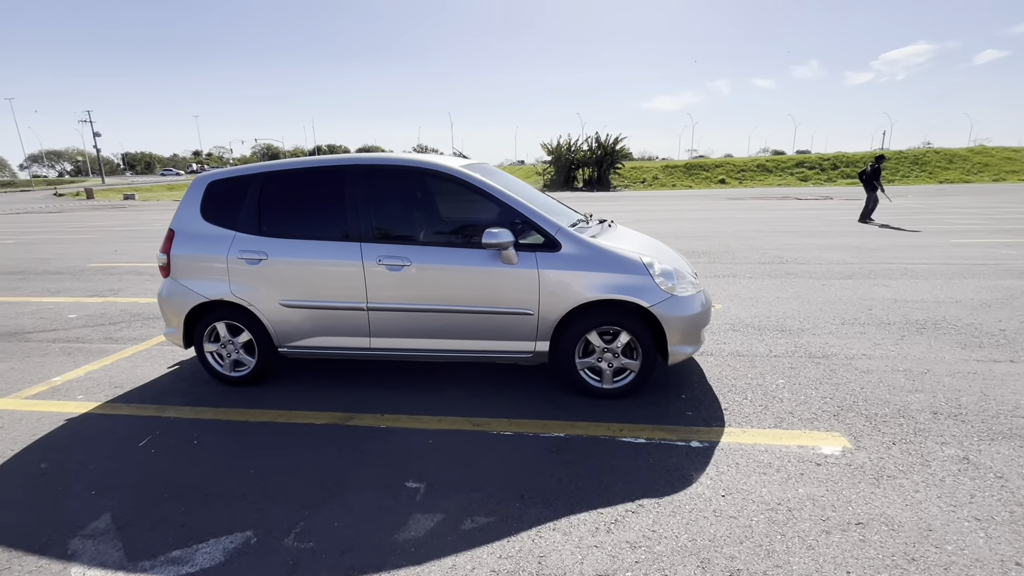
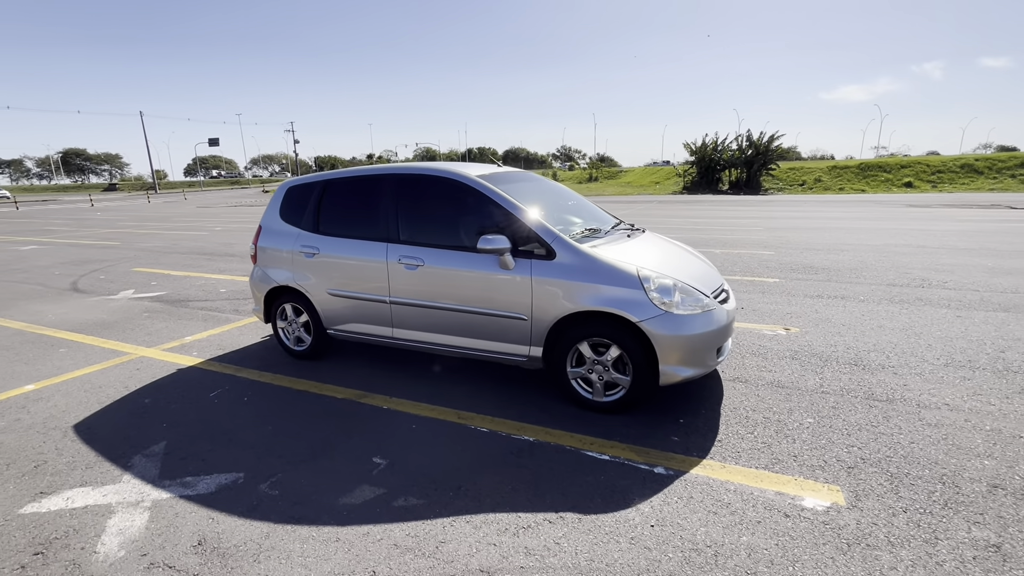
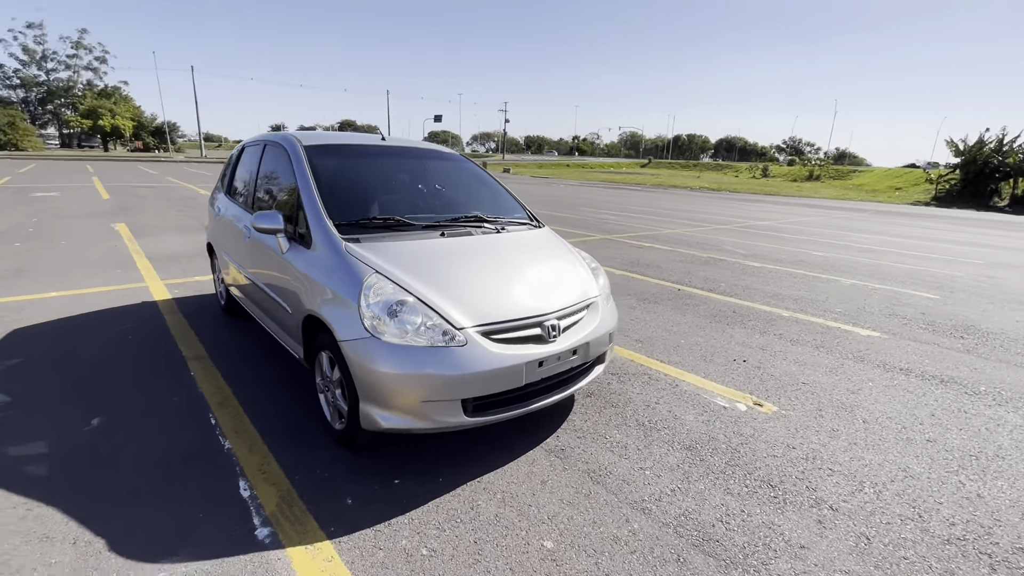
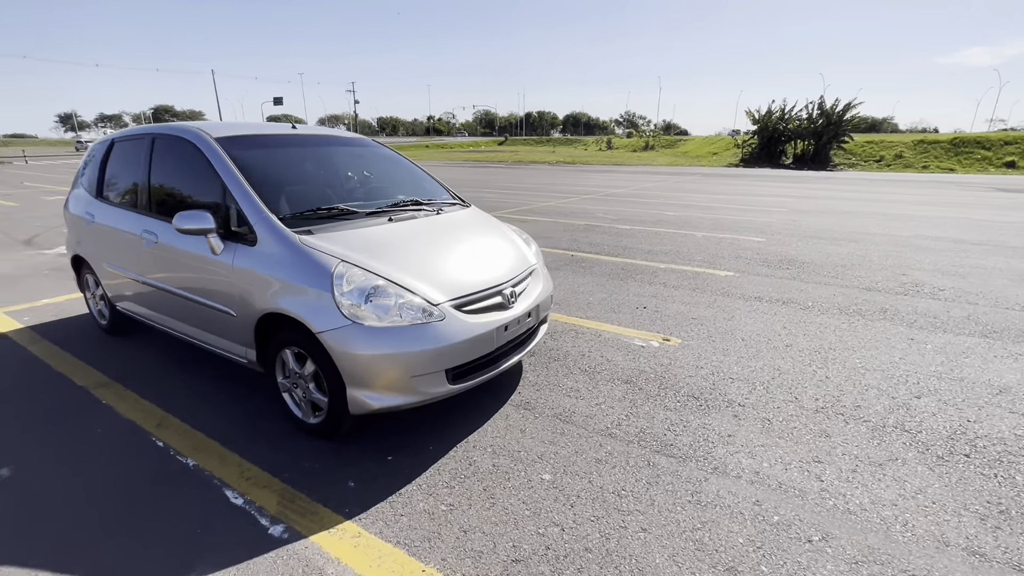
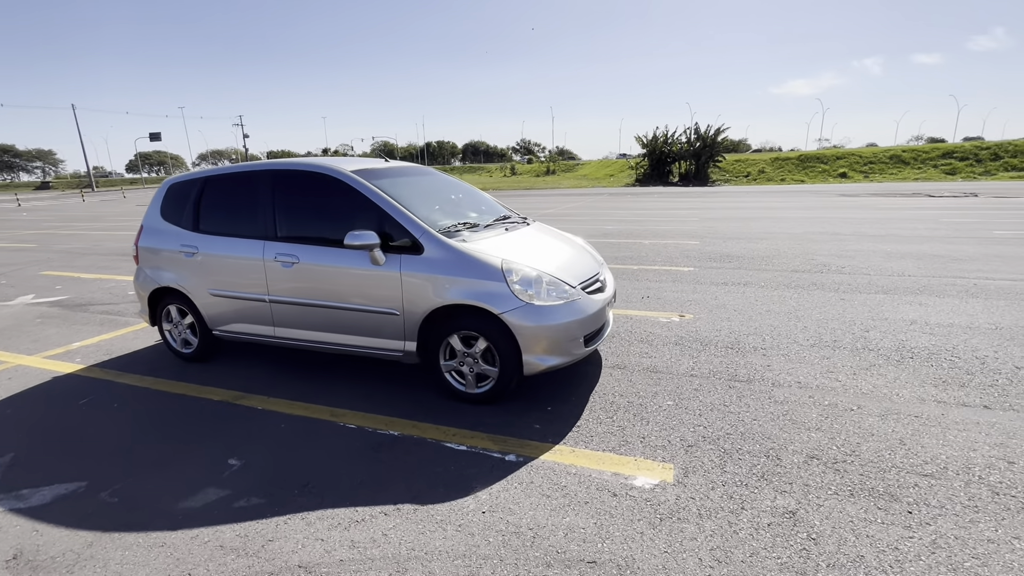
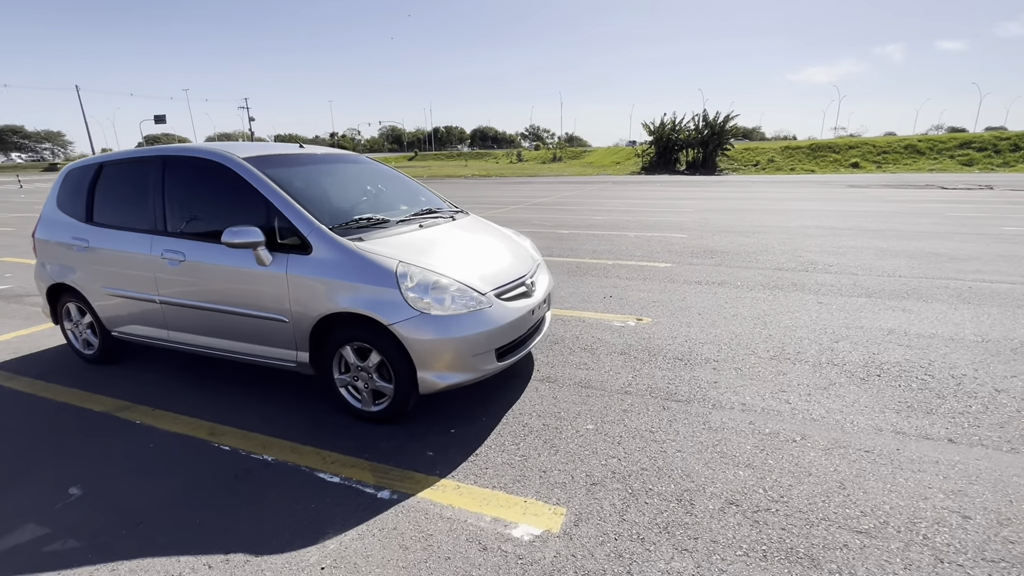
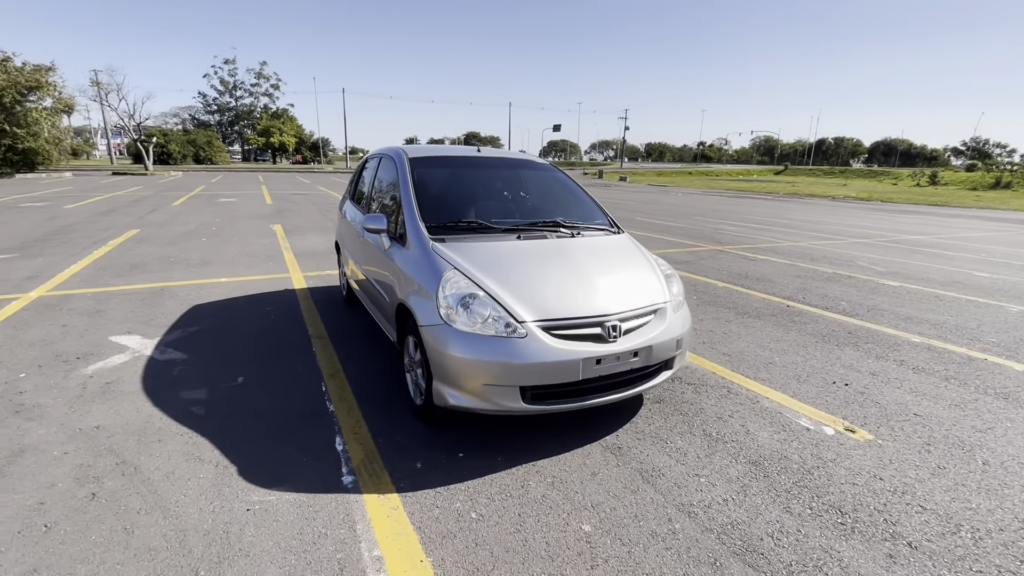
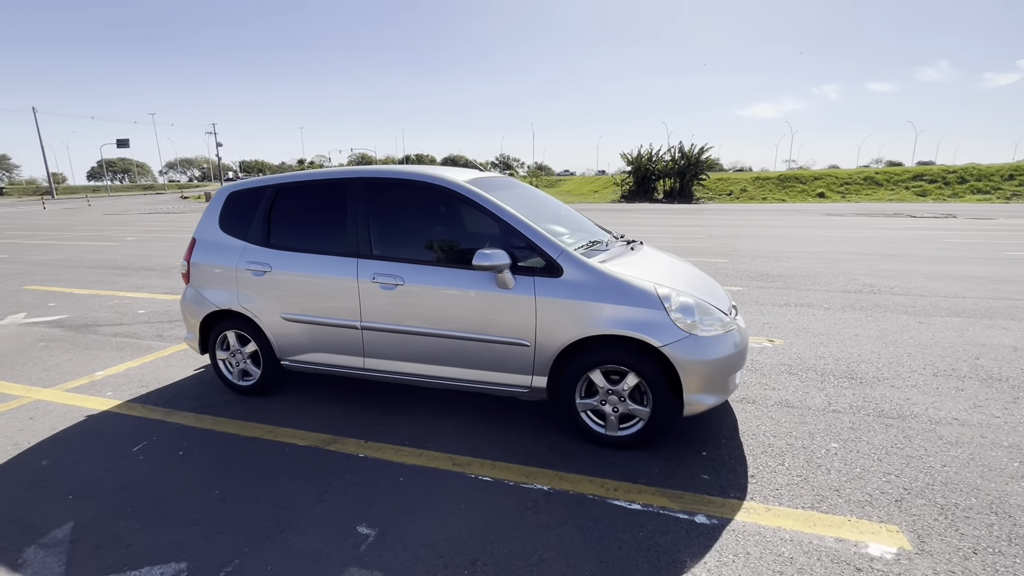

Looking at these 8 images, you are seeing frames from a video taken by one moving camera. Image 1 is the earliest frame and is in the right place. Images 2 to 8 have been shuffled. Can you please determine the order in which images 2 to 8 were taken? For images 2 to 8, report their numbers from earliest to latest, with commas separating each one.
8, 2, 5, 6, 4, 3, 7
